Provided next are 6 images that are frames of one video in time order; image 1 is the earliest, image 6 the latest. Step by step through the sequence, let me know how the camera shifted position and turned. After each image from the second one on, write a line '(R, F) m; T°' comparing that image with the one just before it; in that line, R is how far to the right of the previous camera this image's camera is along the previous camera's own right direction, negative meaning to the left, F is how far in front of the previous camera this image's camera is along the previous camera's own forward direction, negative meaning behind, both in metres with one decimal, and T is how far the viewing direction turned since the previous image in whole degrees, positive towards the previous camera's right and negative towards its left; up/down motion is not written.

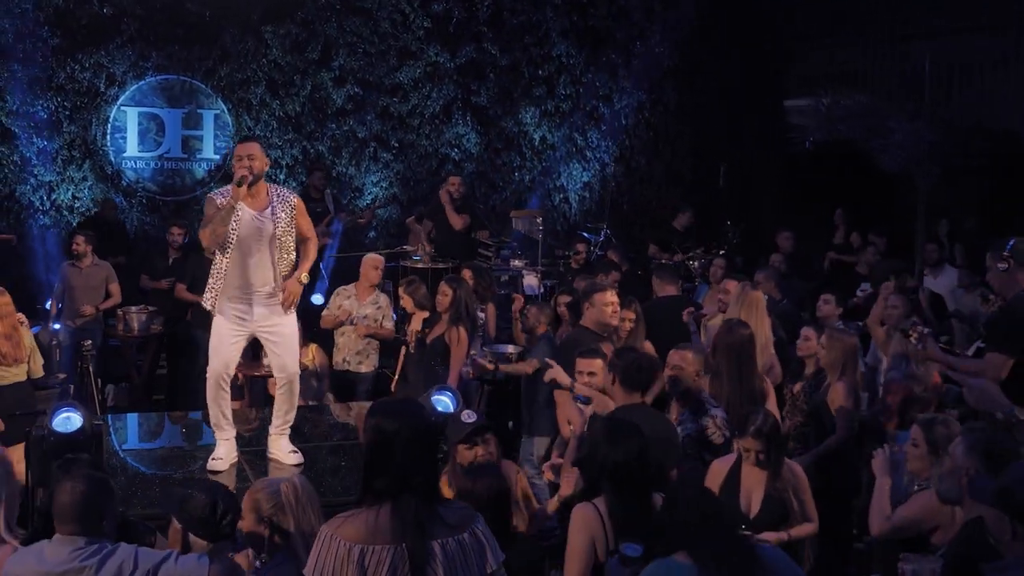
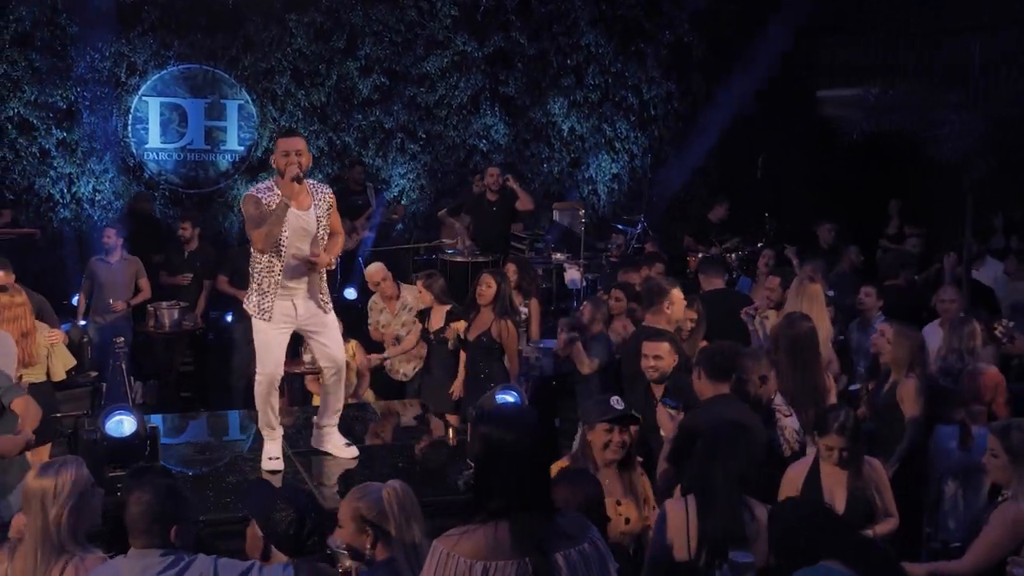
(-0.5, +0.2) m; +1°
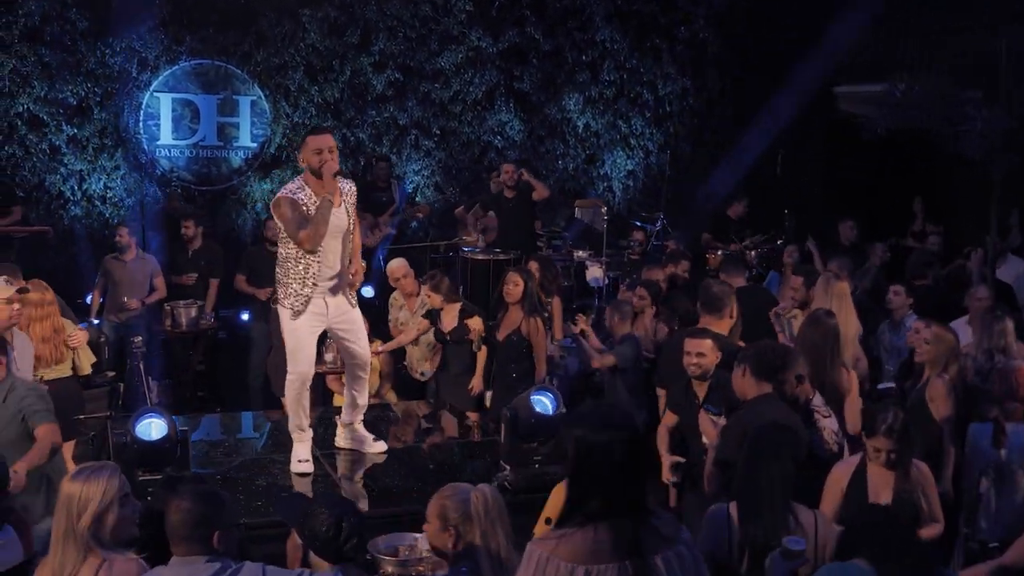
(-0.2, +0.1) m; +1°
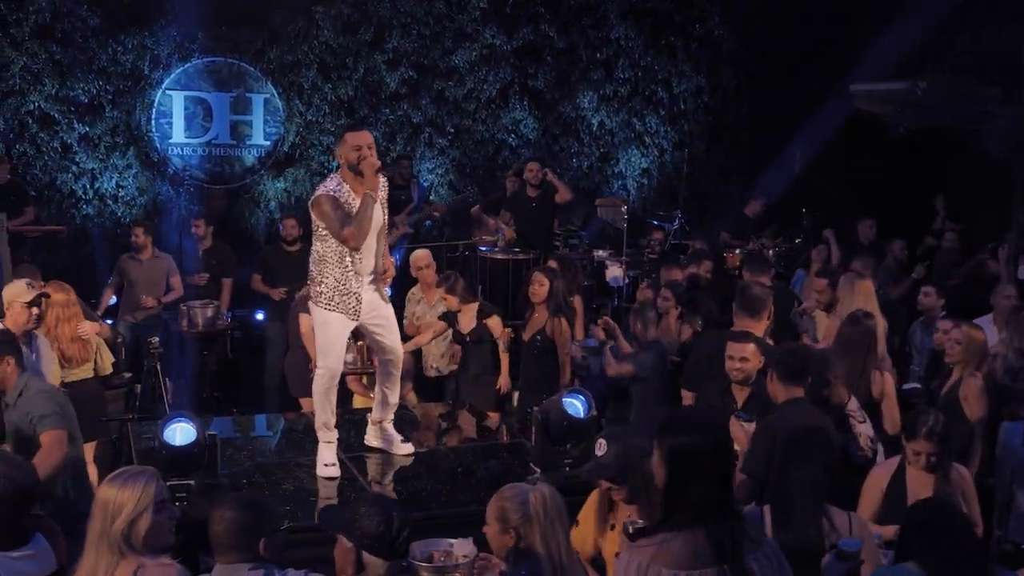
(-0.2, +0.1) m; 0°
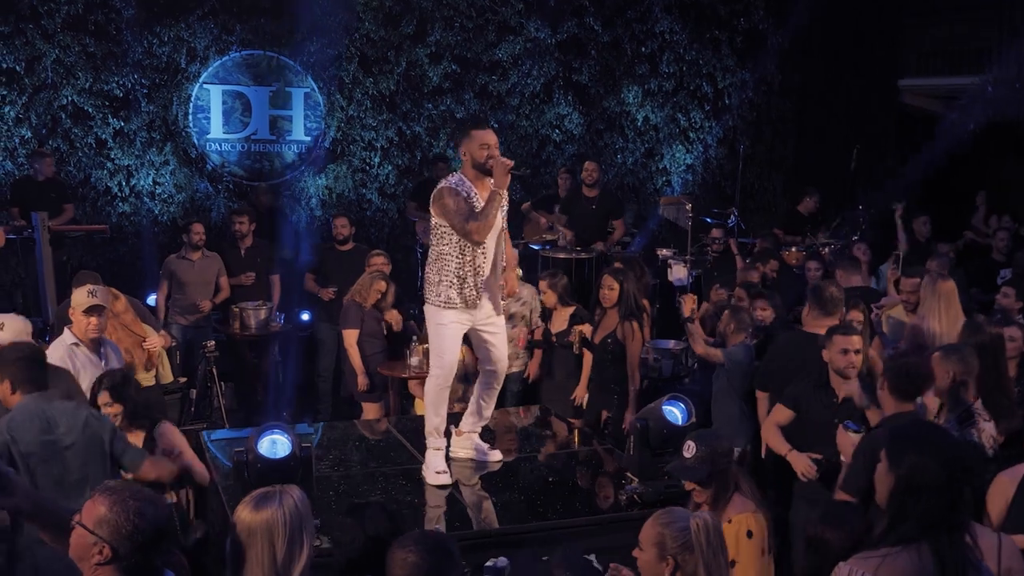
(-0.6, +0.2) m; +1°
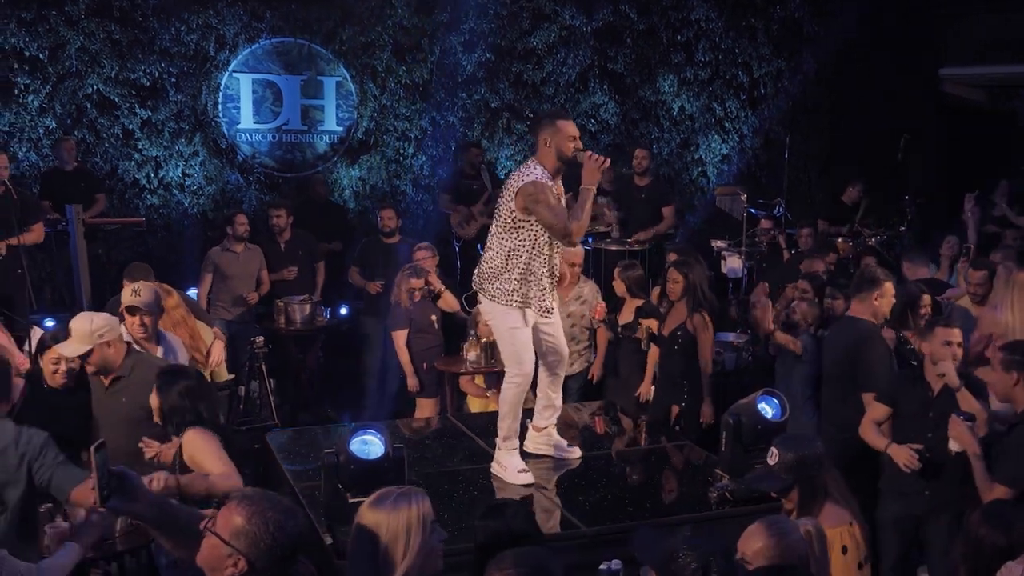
(-0.6, +0.2) m; +1°
